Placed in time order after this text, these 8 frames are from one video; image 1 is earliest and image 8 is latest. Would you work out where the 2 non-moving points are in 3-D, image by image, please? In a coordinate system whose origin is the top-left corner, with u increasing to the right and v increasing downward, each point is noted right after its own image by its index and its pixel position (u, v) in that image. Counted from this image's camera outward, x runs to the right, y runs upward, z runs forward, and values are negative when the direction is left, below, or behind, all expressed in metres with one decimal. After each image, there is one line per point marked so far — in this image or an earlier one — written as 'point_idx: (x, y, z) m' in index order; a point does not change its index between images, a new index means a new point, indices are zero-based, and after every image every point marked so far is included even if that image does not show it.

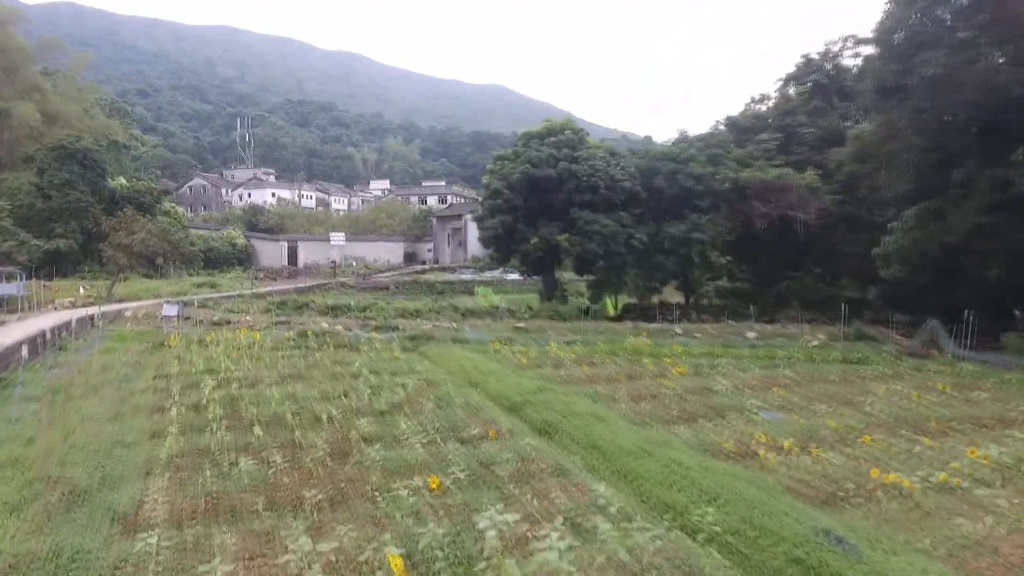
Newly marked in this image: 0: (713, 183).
0: (+7.0, +3.7, +14.7) m
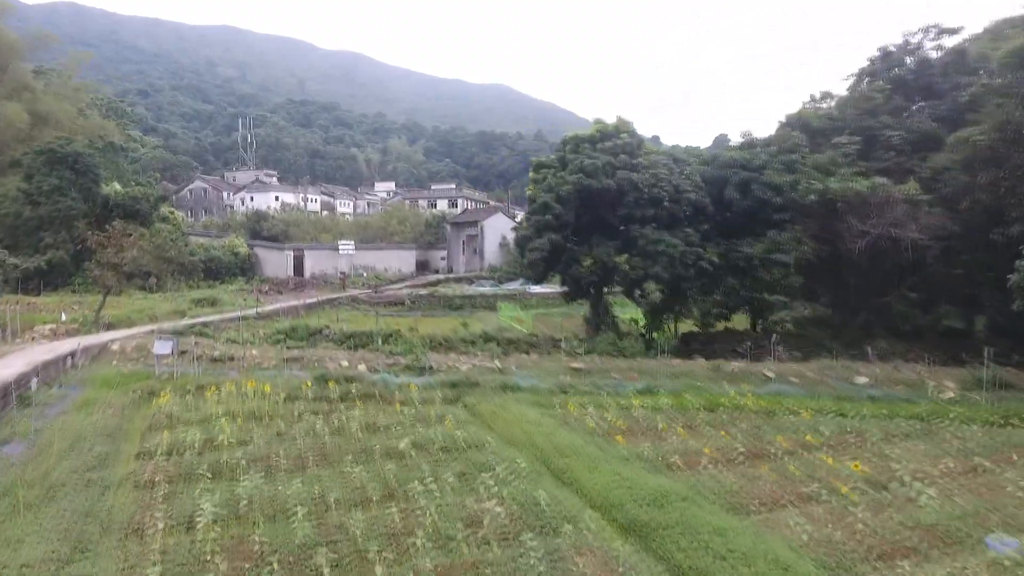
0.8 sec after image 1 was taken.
0: (+8.5, +2.8, +12.7) m
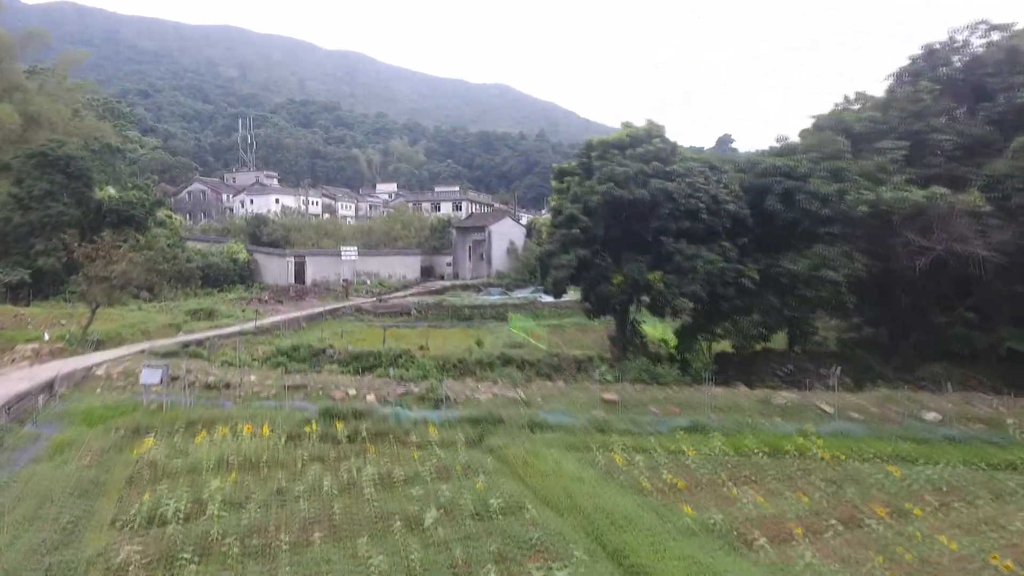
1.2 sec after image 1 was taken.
0: (+9.1, +2.3, +11.6) m
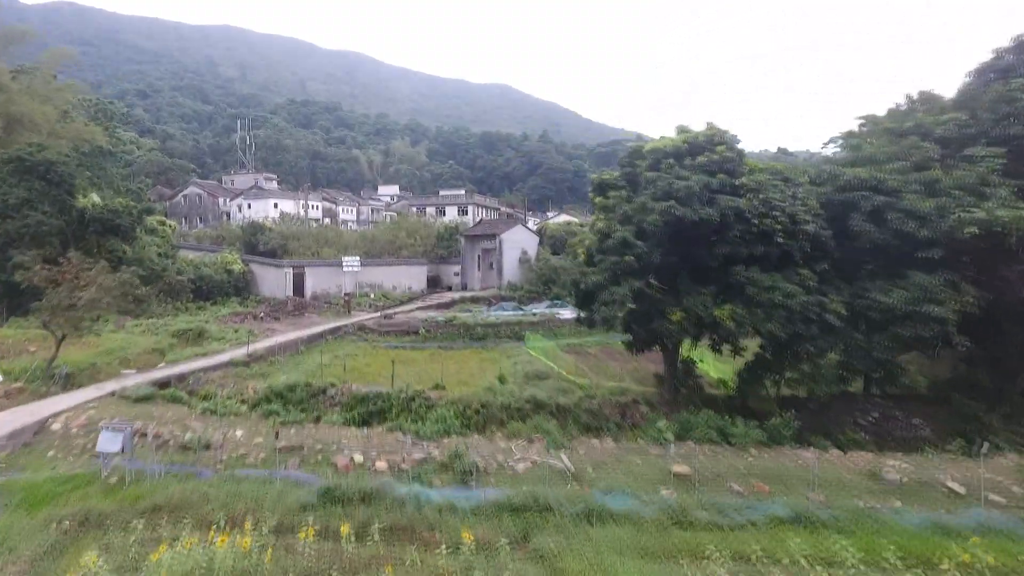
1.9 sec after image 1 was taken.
0: (+9.9, +1.4, +9.7) m
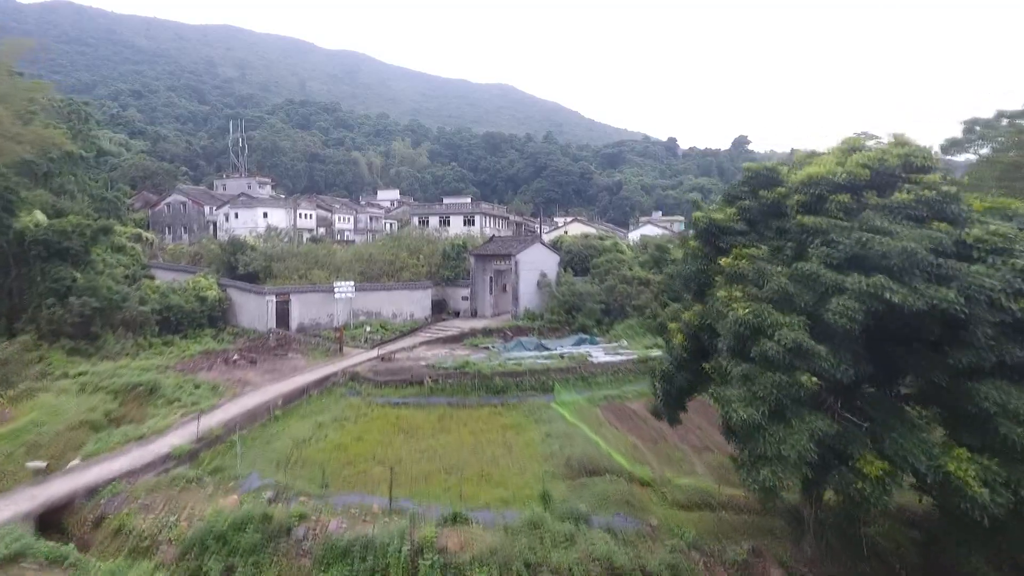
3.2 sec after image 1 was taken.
0: (+11.0, -0.3, +5.8) m
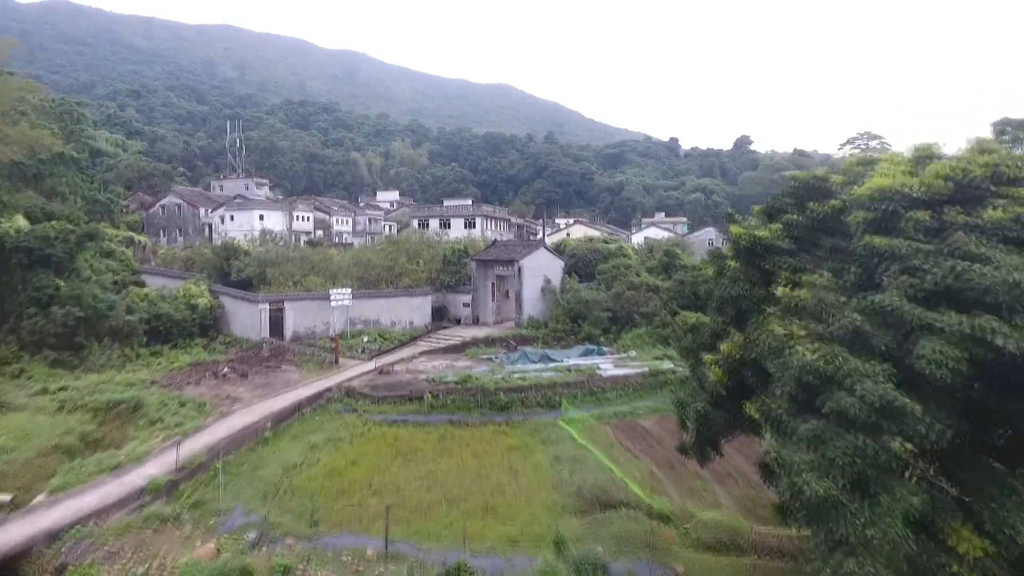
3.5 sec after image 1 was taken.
0: (+11.2, -0.7, +4.8) m
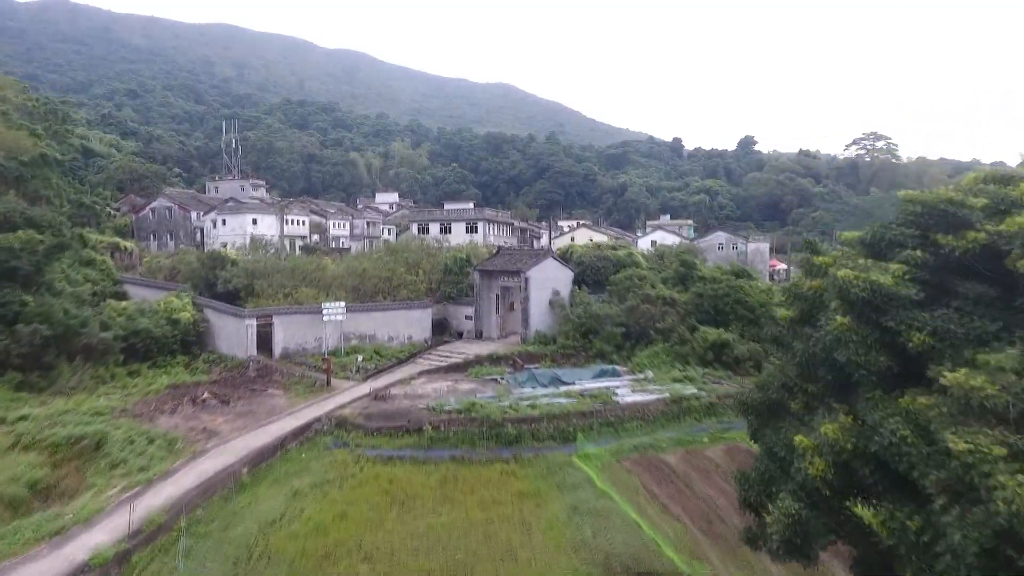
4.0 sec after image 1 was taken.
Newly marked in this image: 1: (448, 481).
0: (+11.5, -1.4, +3.1) m
1: (-2.0, -5.9, +13.0) m
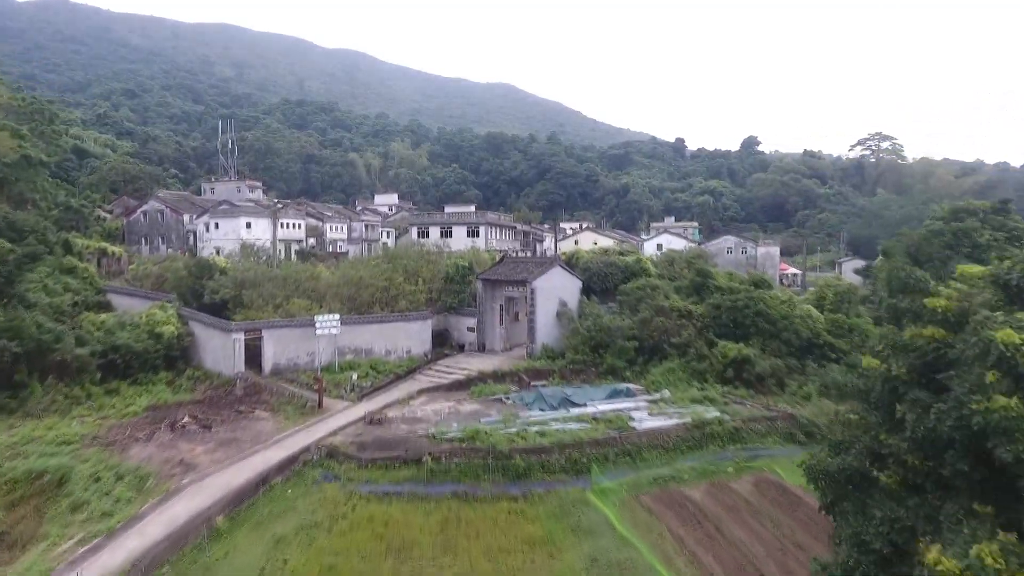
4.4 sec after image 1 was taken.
0: (+11.8, -2.0, +1.8) m
1: (-1.7, -6.5, +11.6) m
